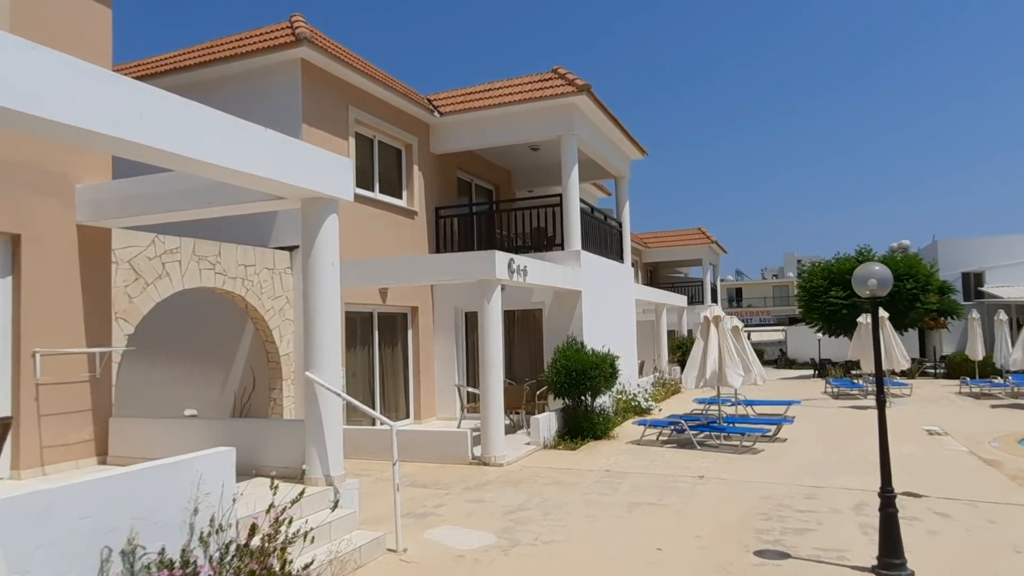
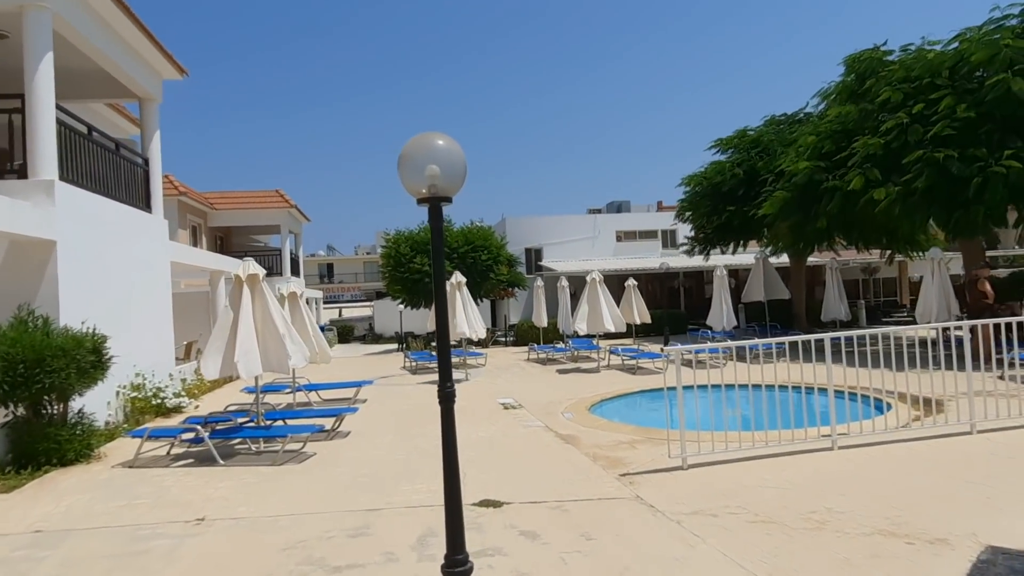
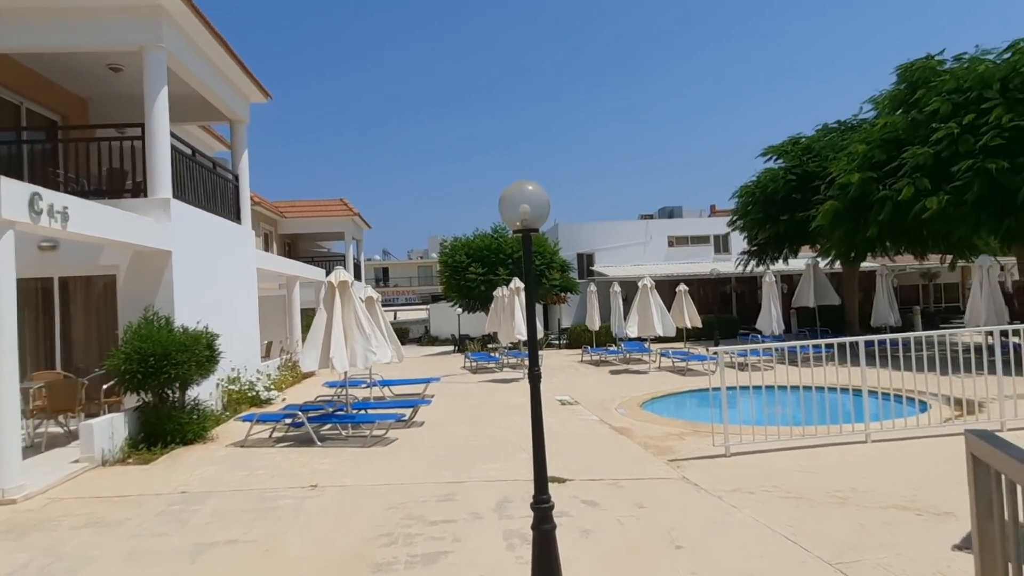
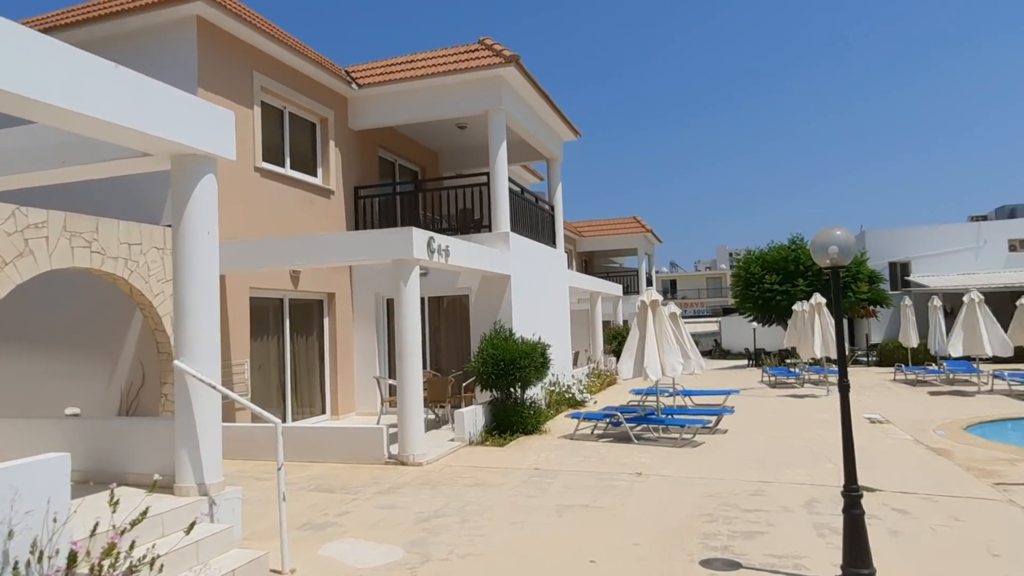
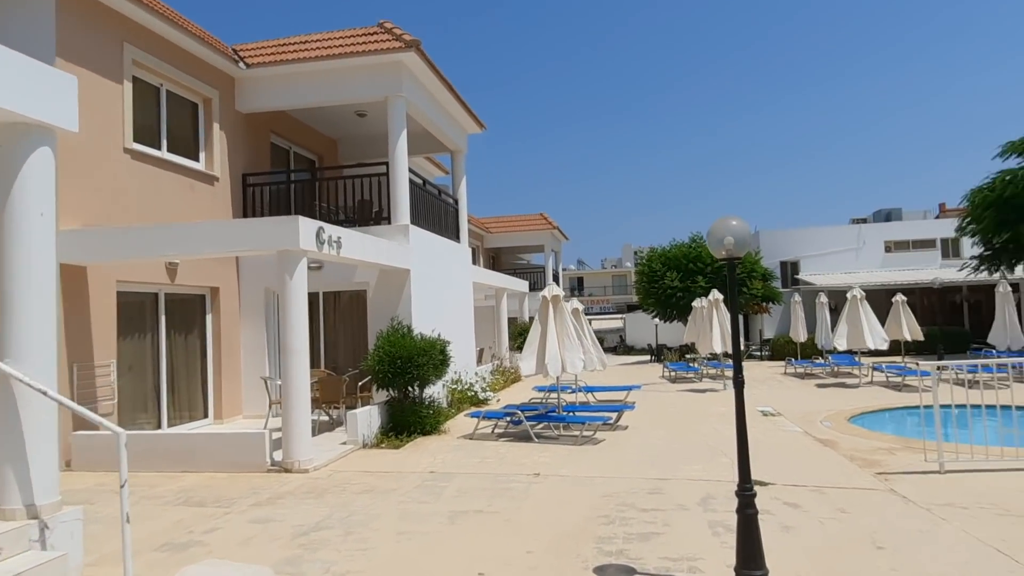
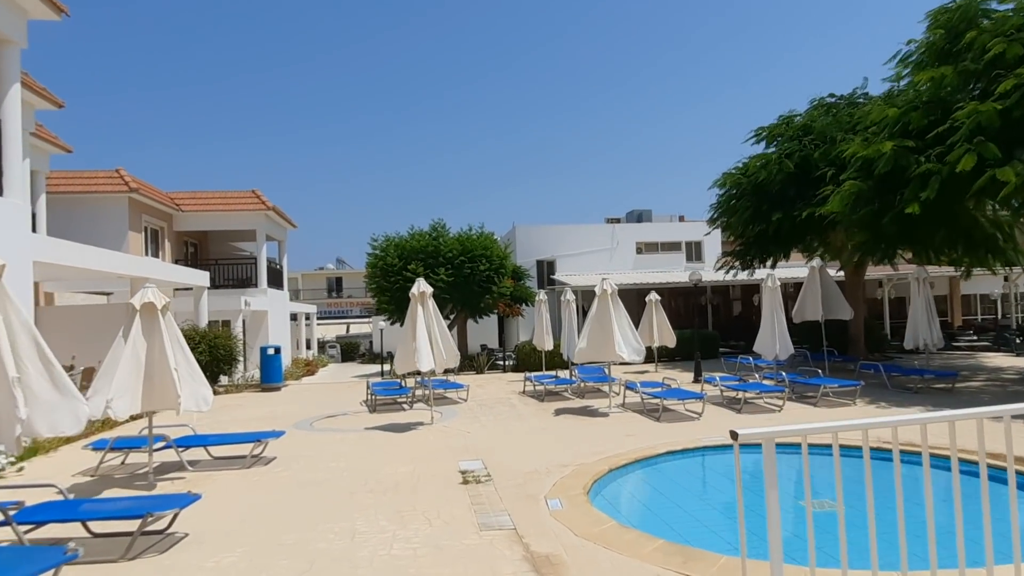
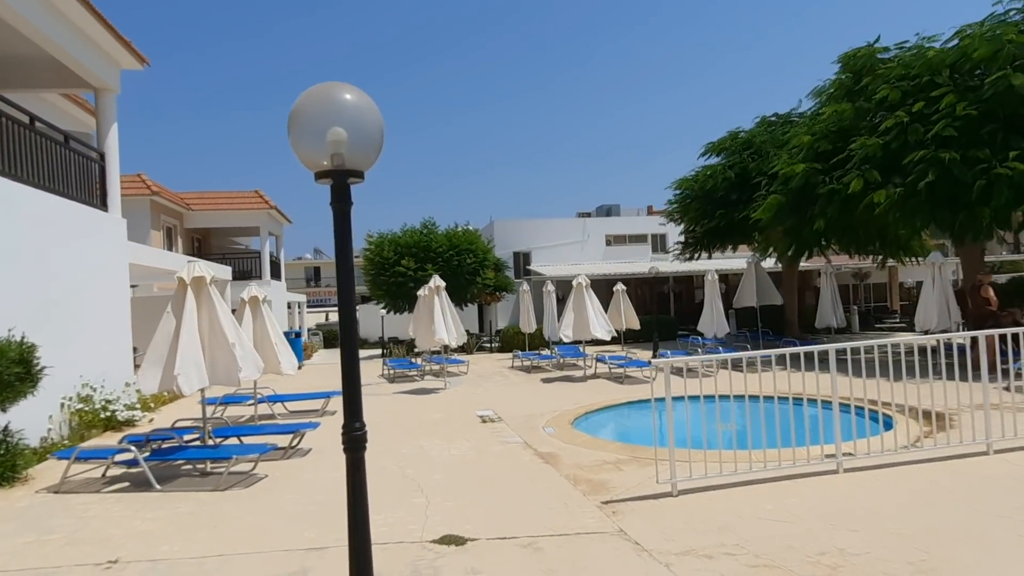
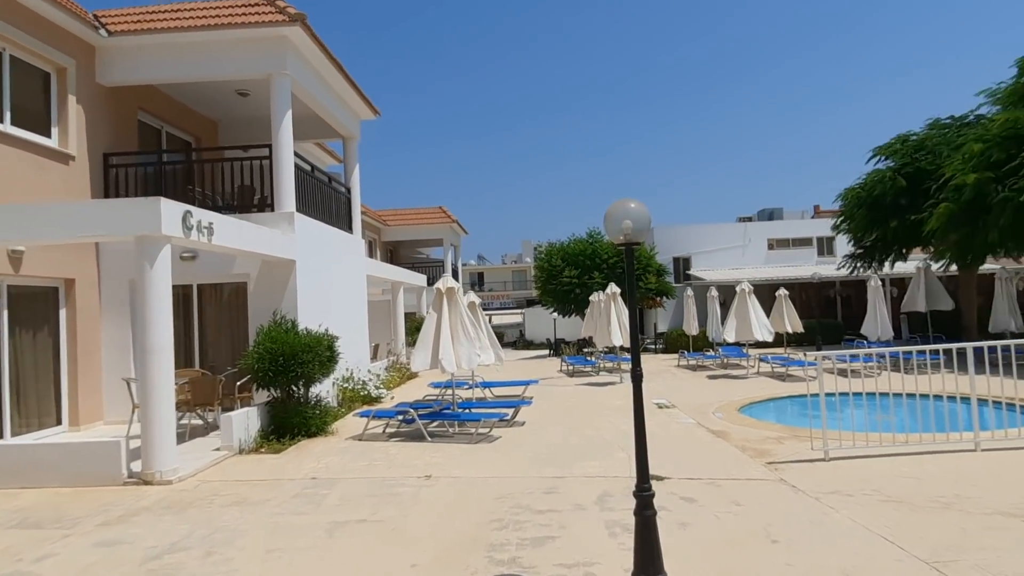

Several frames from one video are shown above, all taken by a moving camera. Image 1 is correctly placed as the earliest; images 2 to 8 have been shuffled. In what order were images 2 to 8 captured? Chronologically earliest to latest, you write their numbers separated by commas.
4, 5, 8, 3, 2, 7, 6
